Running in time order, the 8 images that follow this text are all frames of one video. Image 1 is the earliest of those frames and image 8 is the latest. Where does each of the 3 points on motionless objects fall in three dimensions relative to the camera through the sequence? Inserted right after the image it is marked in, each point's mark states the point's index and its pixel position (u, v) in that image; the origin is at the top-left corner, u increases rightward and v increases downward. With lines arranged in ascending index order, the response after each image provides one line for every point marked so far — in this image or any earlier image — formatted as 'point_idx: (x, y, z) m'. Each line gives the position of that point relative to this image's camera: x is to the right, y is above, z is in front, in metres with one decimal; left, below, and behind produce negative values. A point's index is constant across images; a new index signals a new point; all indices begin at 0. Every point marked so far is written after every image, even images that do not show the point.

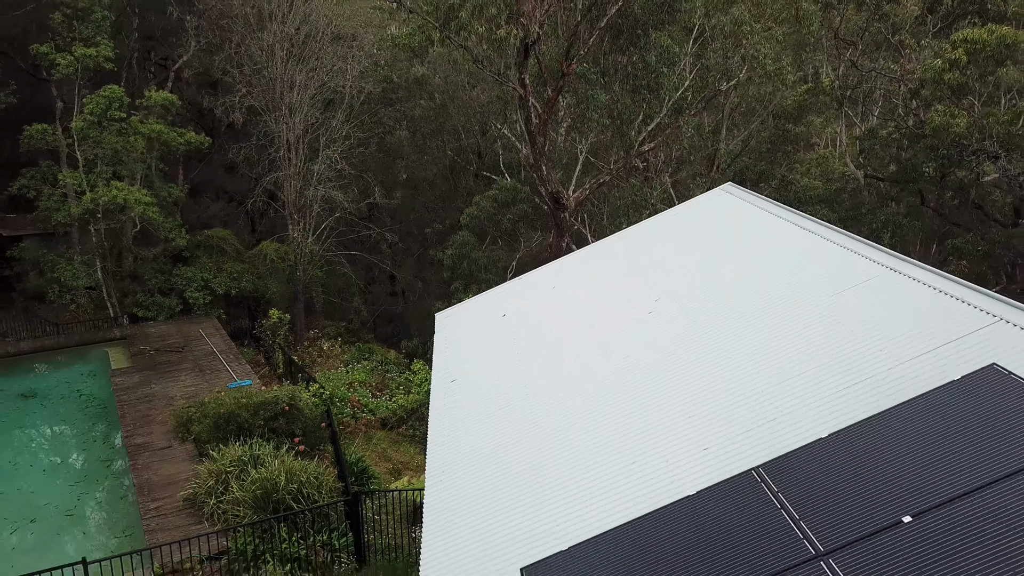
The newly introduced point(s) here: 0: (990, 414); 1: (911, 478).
0: (+2.2, -0.6, +4.9) m
1: (+1.8, -0.8, +4.6) m
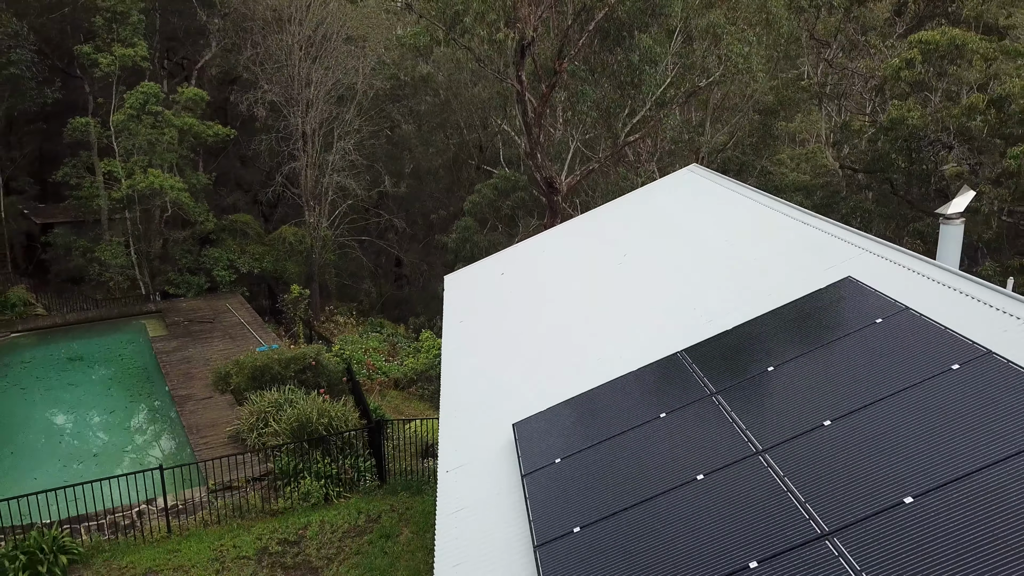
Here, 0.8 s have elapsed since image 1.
0: (+2.2, -0.2, +6.9) m
1: (+1.7, -0.4, +6.6) m
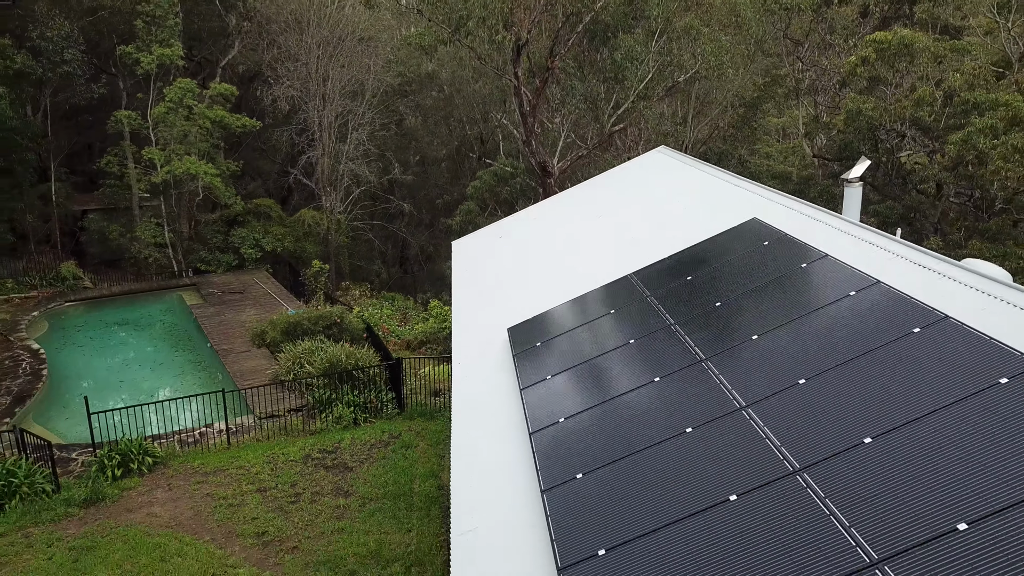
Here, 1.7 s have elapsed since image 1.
0: (+2.2, +0.4, +9.3) m
1: (+1.7, +0.1, +9.0) m
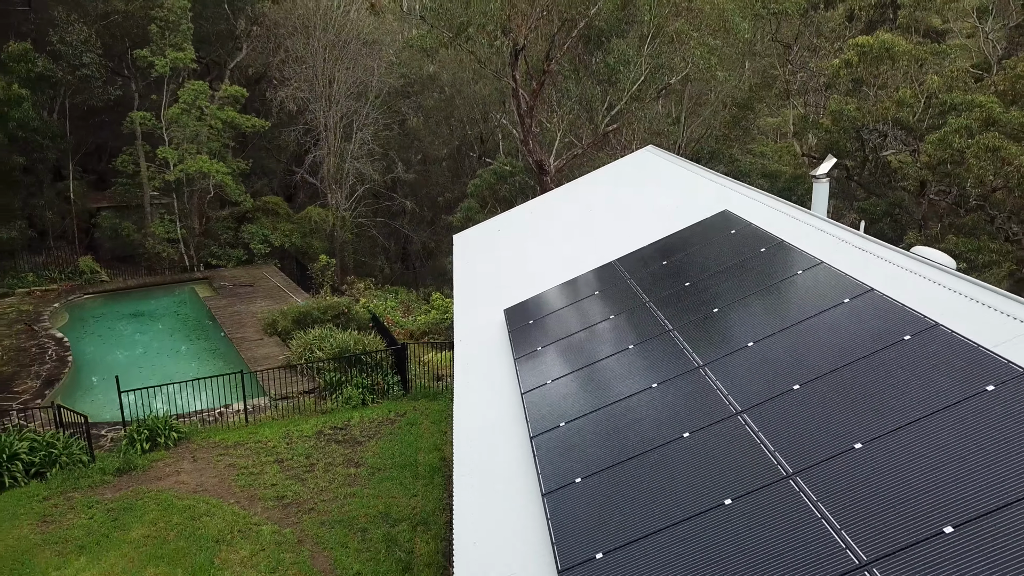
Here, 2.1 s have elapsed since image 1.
0: (+2.1, +0.5, +10.3) m
1: (+1.7, +0.3, +10.0) m
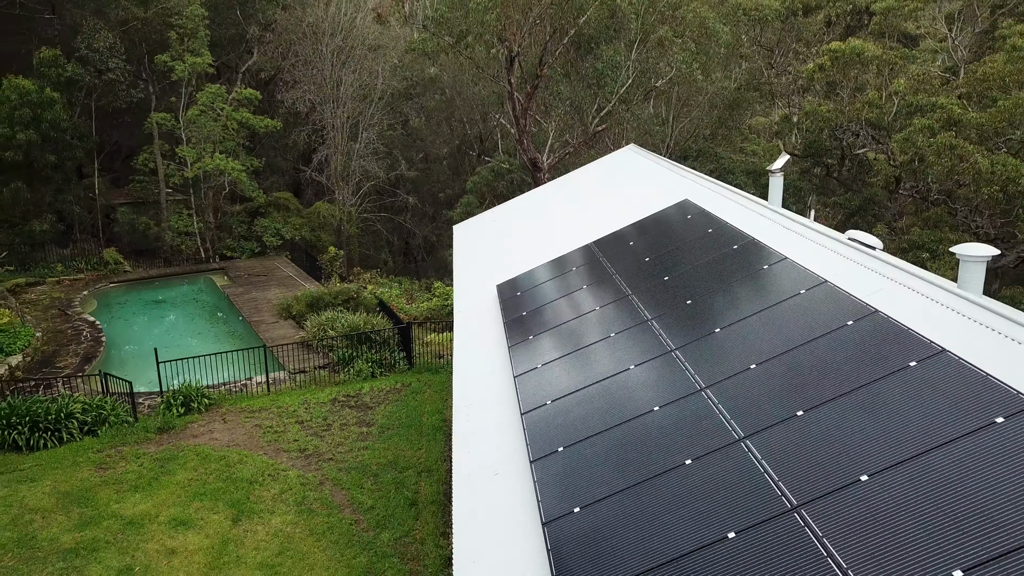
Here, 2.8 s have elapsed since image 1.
0: (+2.0, +0.8, +12.0) m
1: (+1.6, +0.5, +11.7) m
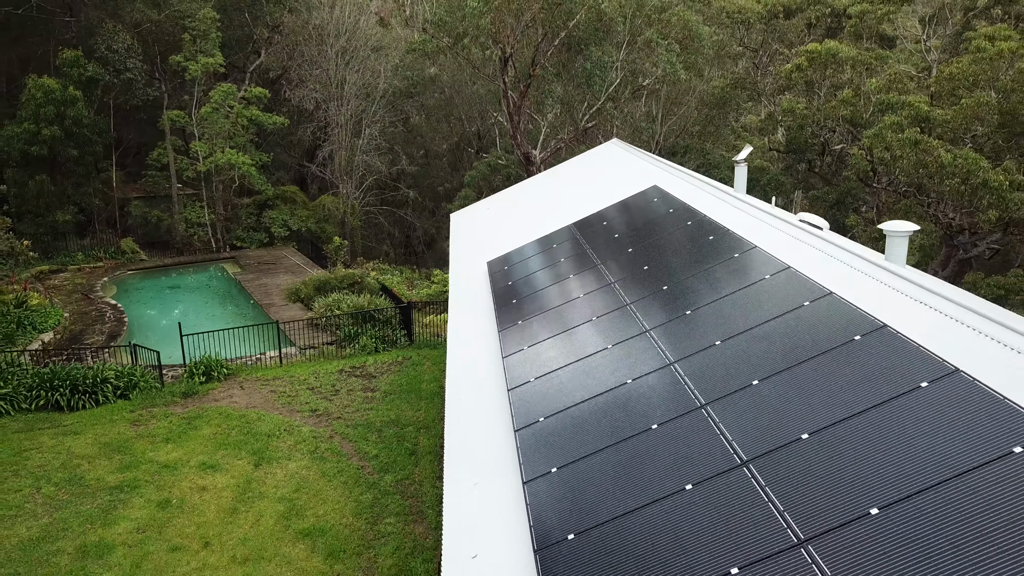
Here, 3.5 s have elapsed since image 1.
0: (+1.9, +1.1, +13.5) m
1: (+1.4, +0.8, +13.2) m
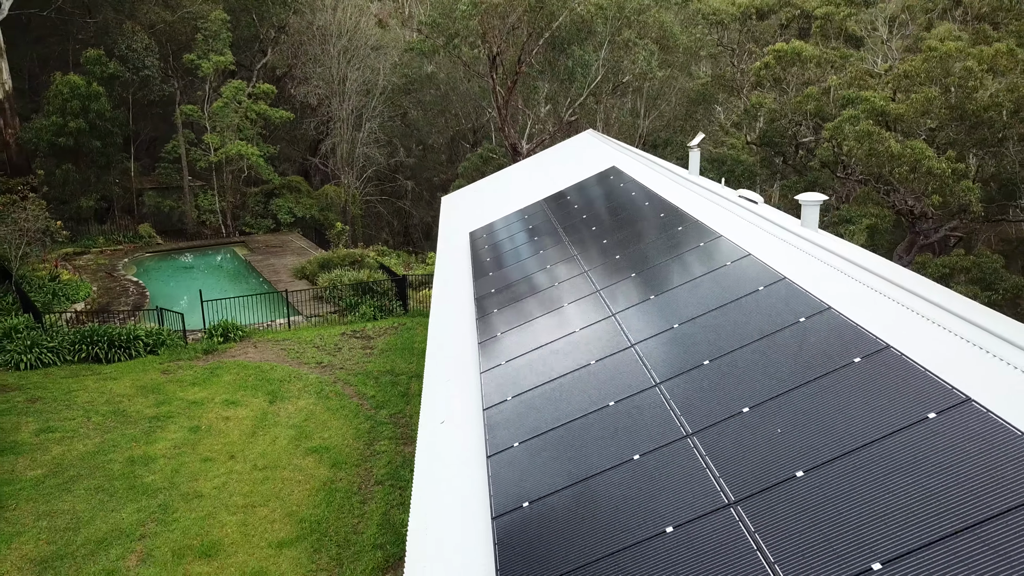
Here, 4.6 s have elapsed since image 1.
0: (+1.5, +1.6, +15.6) m
1: (+1.1, +1.3, +15.3) m
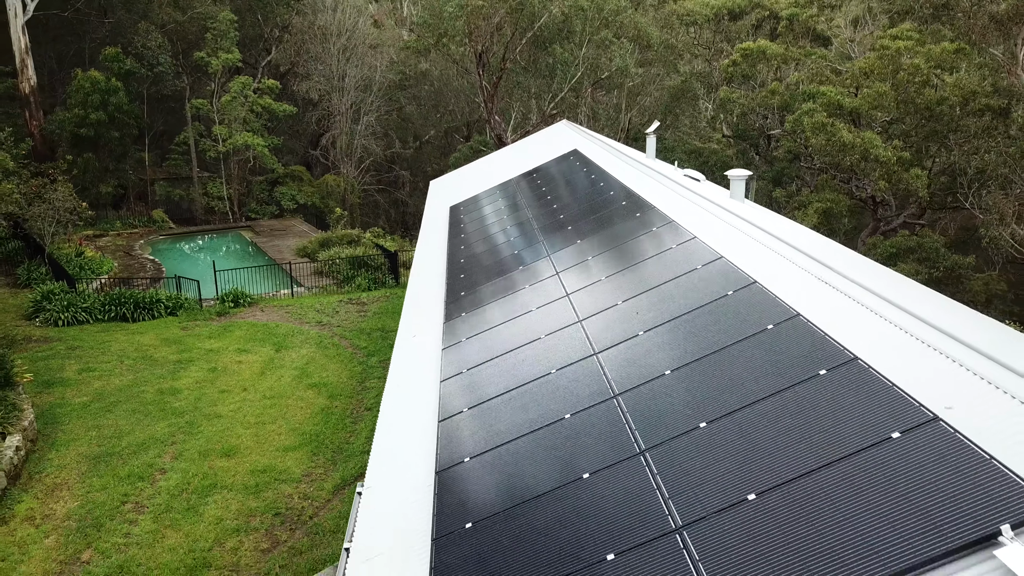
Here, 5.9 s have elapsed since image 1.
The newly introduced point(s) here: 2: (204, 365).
0: (+1.1, +2.1, +17.9) m
1: (+0.7, +1.9, +17.6) m
2: (-4.6, -1.2, +15.6) m
